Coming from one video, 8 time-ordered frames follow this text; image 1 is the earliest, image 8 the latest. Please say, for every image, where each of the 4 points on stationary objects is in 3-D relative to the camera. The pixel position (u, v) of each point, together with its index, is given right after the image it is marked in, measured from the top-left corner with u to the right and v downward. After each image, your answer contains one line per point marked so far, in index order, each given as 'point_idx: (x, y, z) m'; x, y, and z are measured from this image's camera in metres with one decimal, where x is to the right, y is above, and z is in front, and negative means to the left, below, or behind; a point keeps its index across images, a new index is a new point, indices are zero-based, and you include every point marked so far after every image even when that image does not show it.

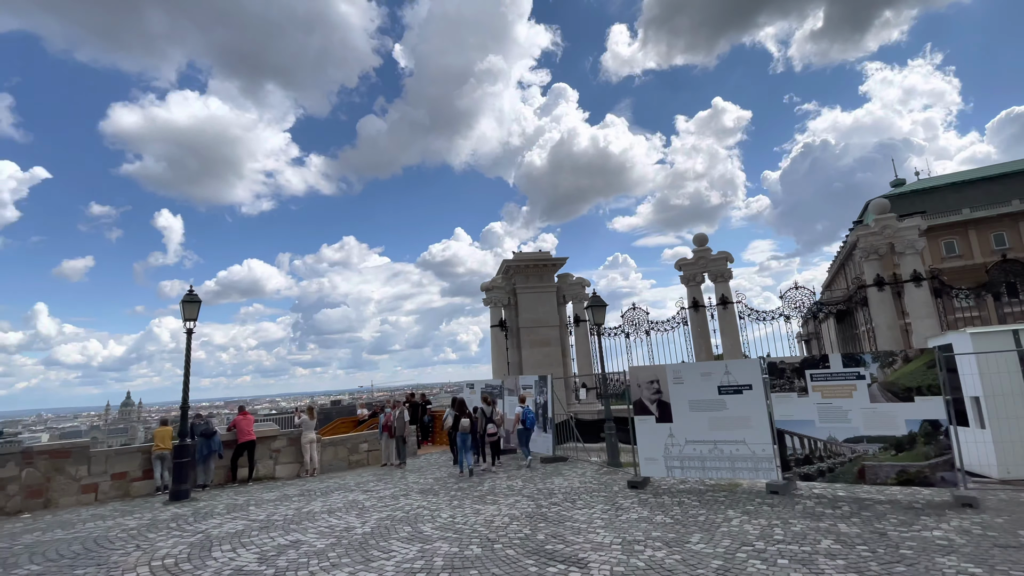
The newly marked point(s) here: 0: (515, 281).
0: (+0.1, +0.3, +18.2) m
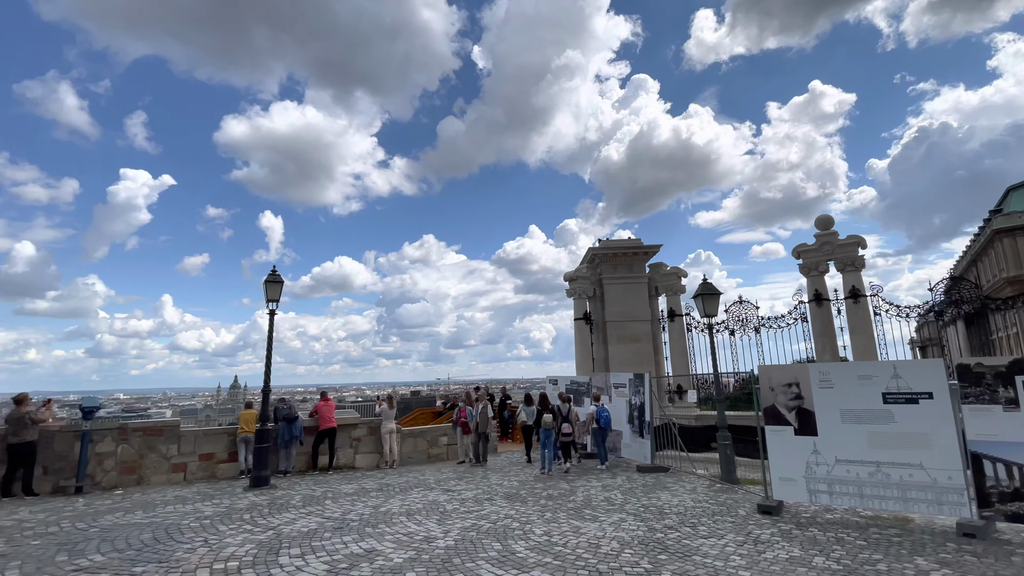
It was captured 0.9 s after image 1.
0: (+3.1, +0.6, +16.8) m
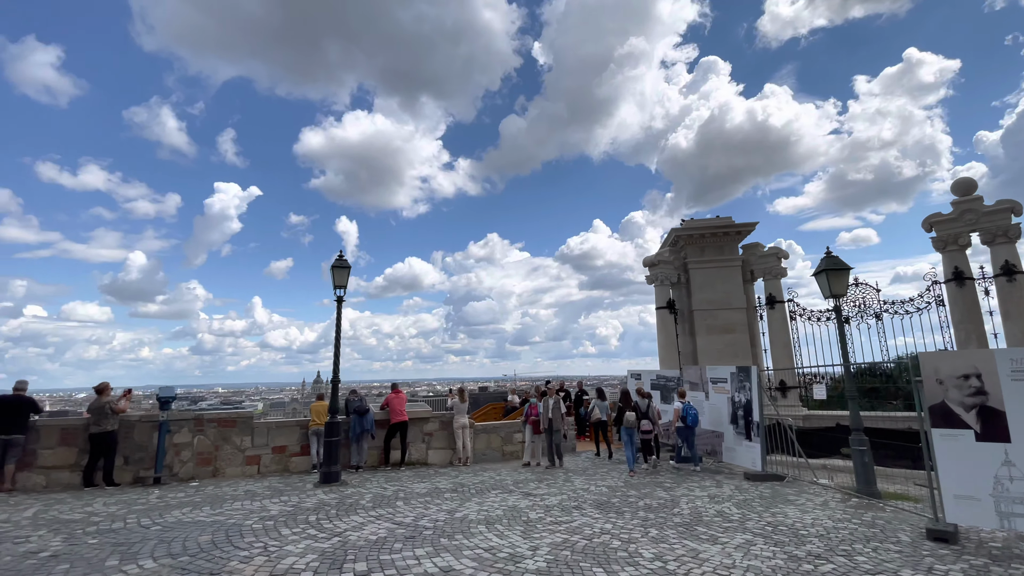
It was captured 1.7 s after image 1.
0: (+5.5, +1.1, +15.2) m
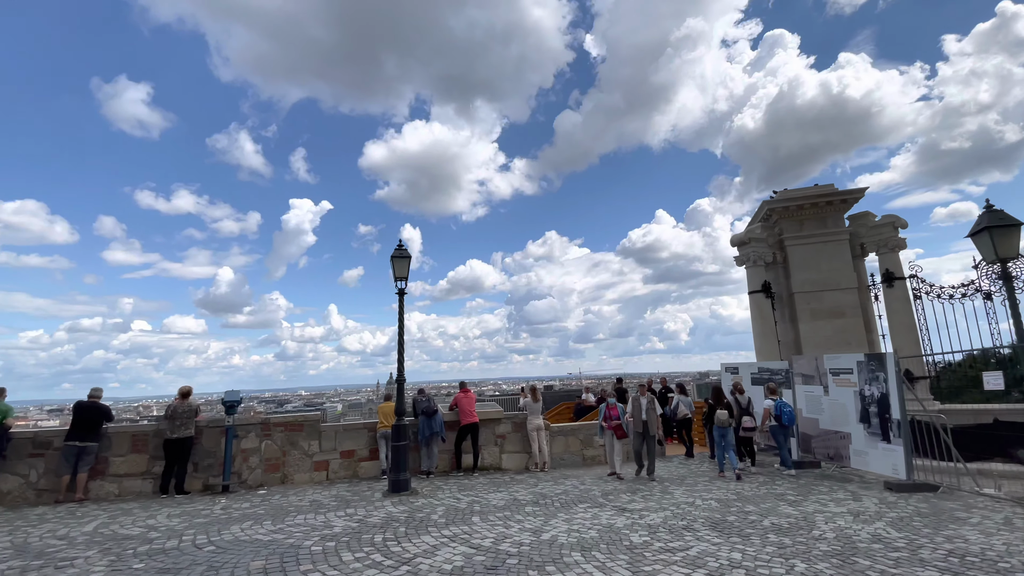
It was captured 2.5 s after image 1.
0: (+7.4, +1.6, +13.4) m
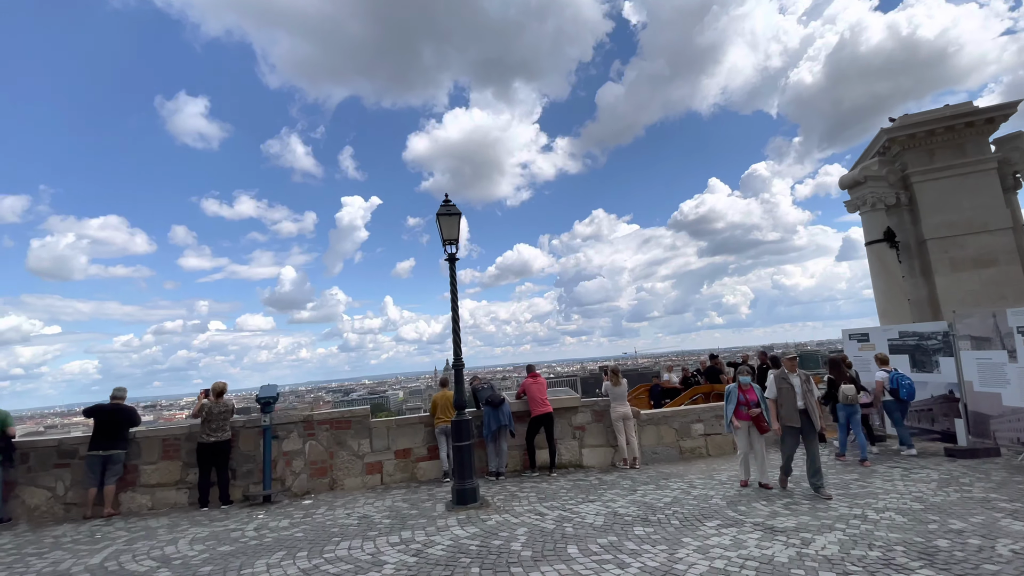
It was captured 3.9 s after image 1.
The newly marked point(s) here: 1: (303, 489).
0: (+8.8, +2.8, +11.0) m
1: (-3.0, -2.9, +7.0) m
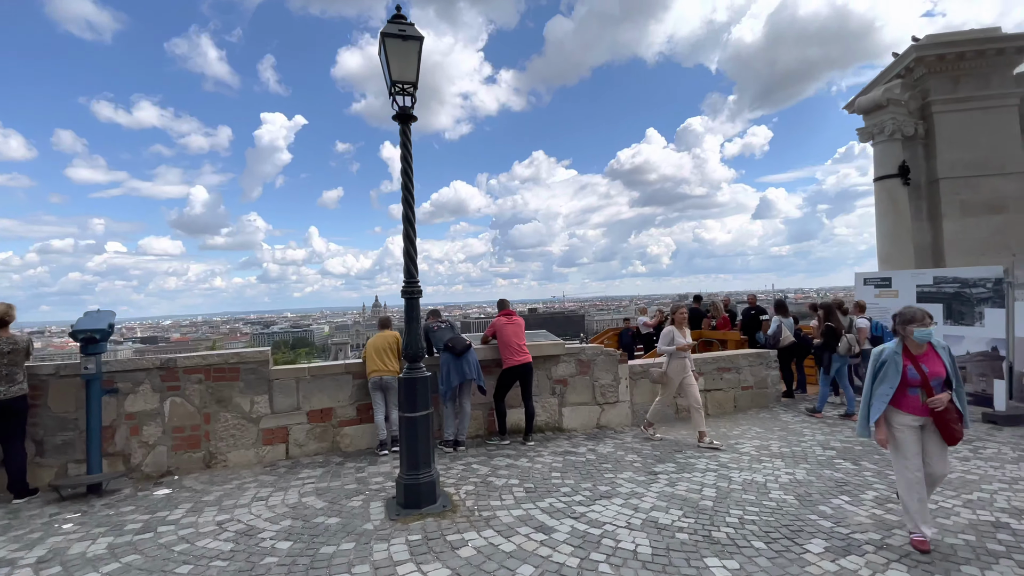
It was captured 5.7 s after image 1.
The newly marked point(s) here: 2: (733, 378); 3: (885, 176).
0: (+8.2, +3.9, +9.5) m
1: (-3.3, -1.7, +4.6) m
2: (+3.3, -1.4, +7.3) m
3: (+7.4, +2.2, +9.7) m
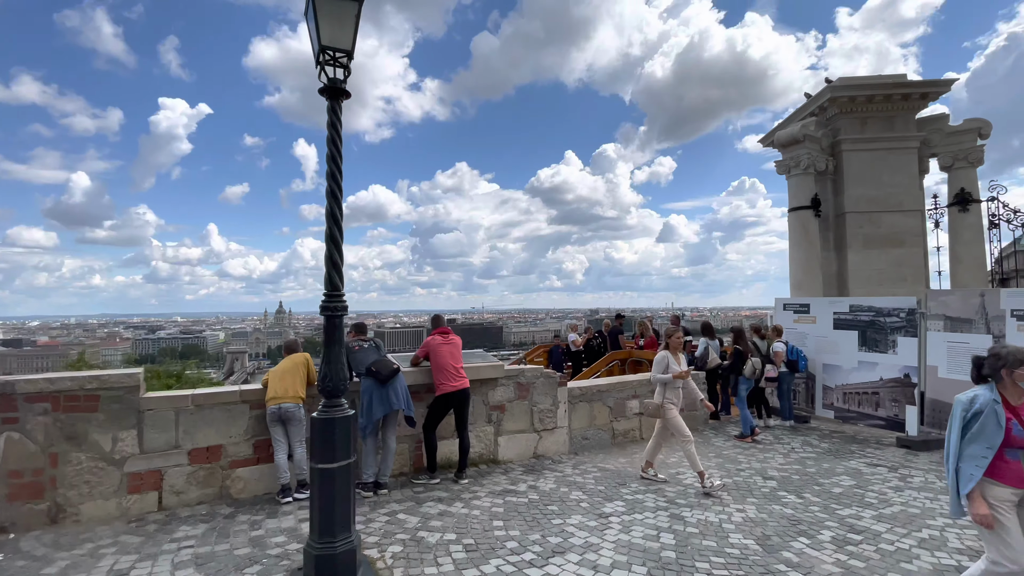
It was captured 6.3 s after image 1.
0: (+6.9, +3.4, +10.3) m
1: (-3.8, -1.7, +3.4) m
2: (+2.3, -1.7, +7.2) m
3: (+6.1, +1.7, +10.3) m
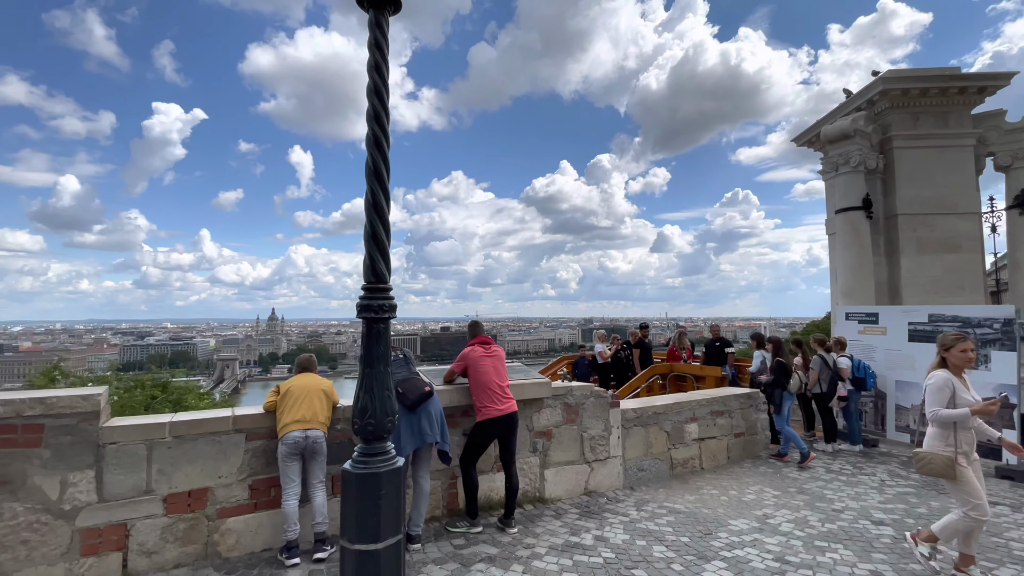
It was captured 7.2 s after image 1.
0: (+7.3, +3.2, +9.5) m
1: (-3.3, -1.7, +2.4) m
2: (+2.7, -1.7, +6.3) m
3: (+6.5, +1.5, +9.5) m
